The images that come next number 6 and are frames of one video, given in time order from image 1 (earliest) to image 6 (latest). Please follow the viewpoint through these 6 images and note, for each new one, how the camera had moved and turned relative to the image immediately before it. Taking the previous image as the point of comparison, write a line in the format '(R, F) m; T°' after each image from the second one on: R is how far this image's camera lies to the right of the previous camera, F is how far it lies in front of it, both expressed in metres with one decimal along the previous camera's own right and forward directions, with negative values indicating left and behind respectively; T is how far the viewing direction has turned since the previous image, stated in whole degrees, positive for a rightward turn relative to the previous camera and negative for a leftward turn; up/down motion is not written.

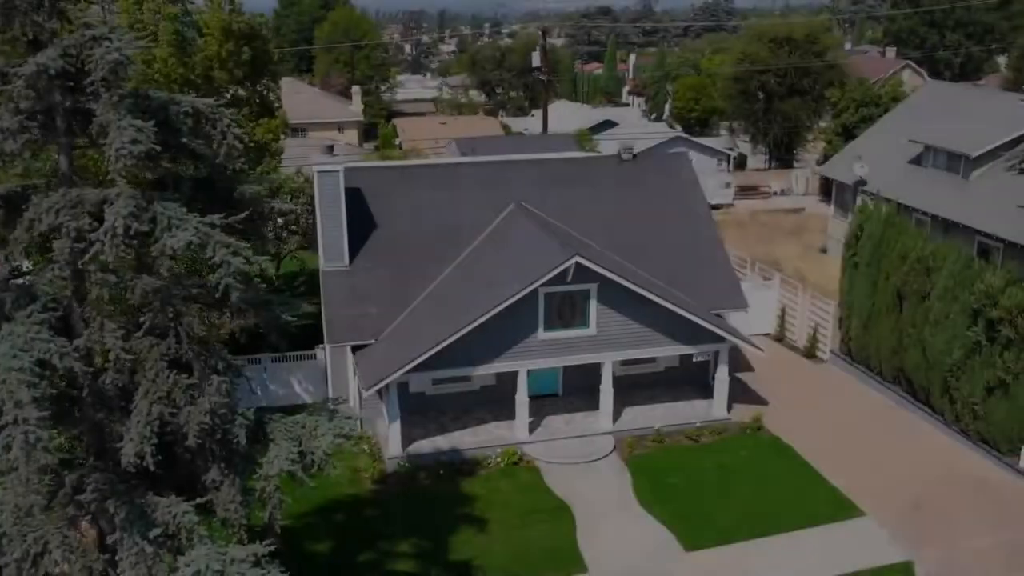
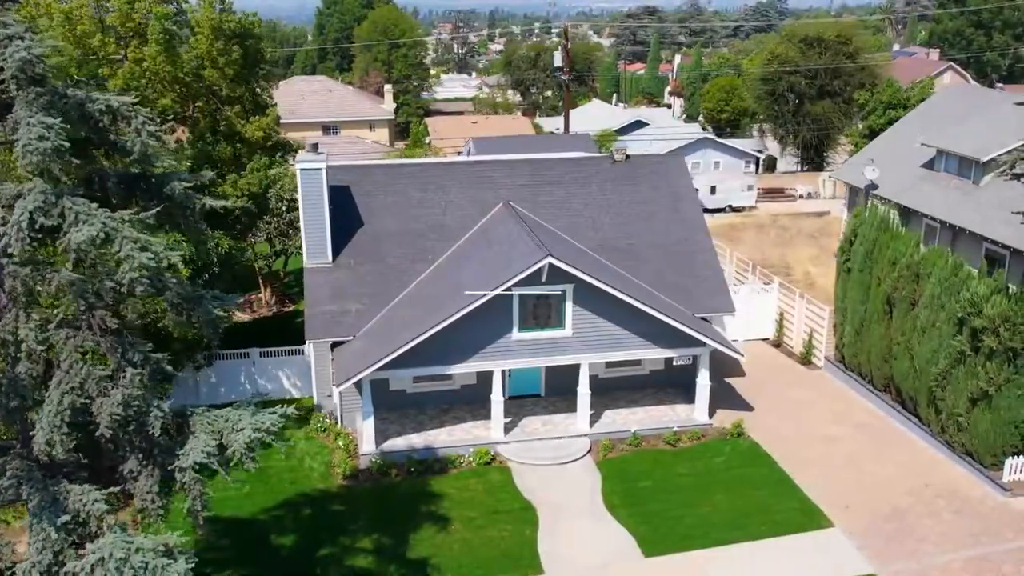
(+1.6, +0.1) m; -3°
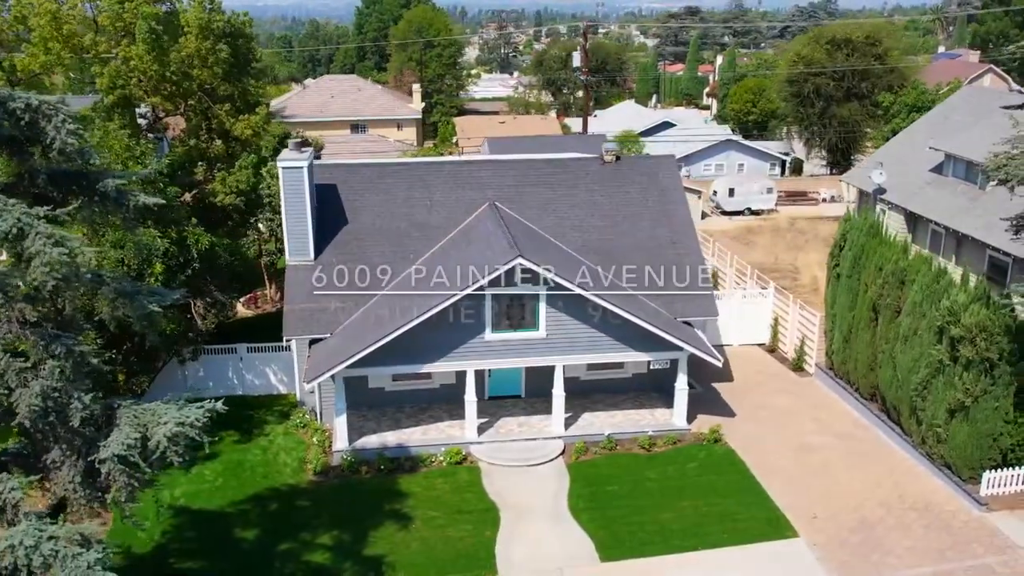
(+1.5, +0.1) m; -3°
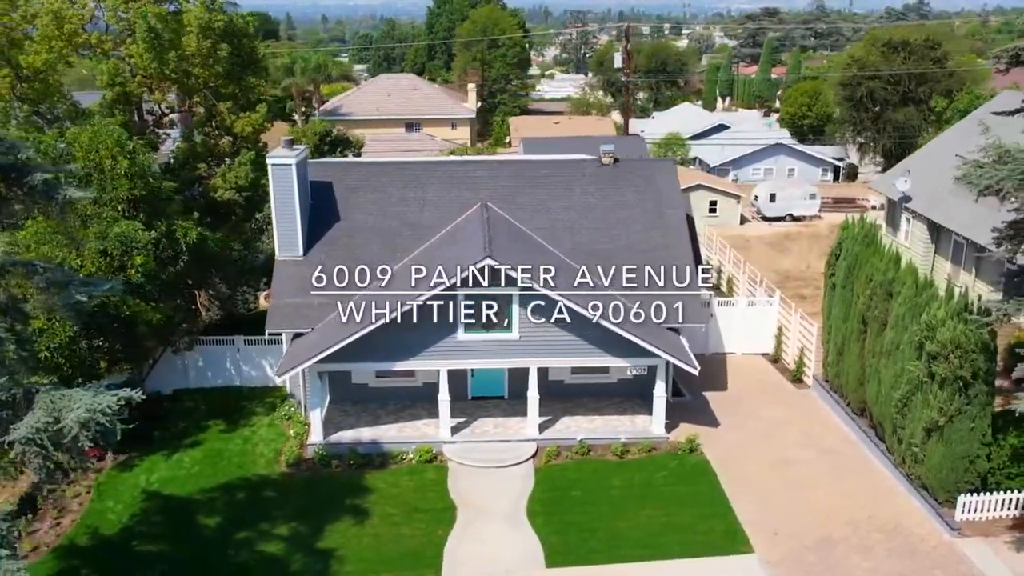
(+2.2, +0.1) m; -5°
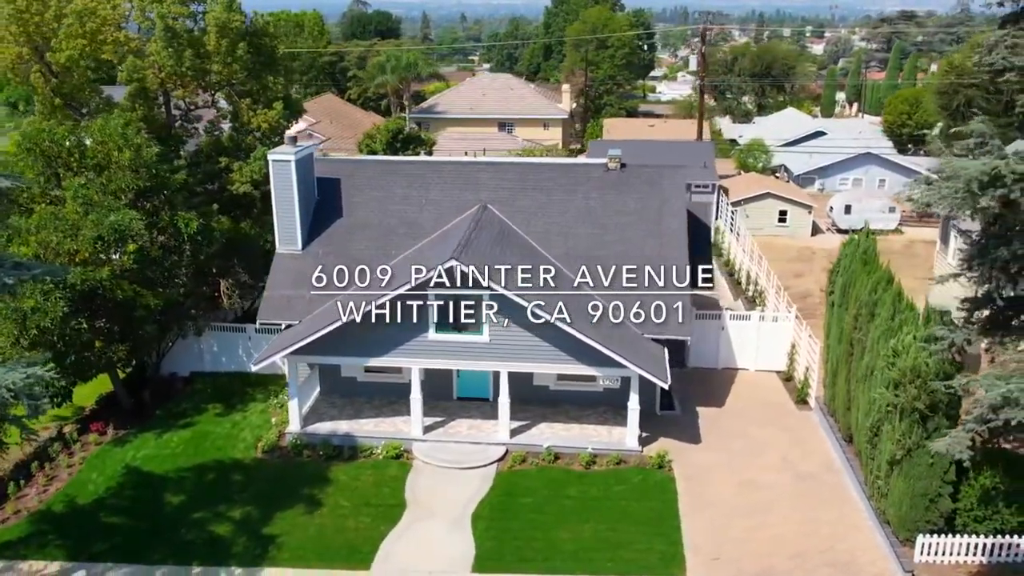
(+3.4, +0.3) m; -8°
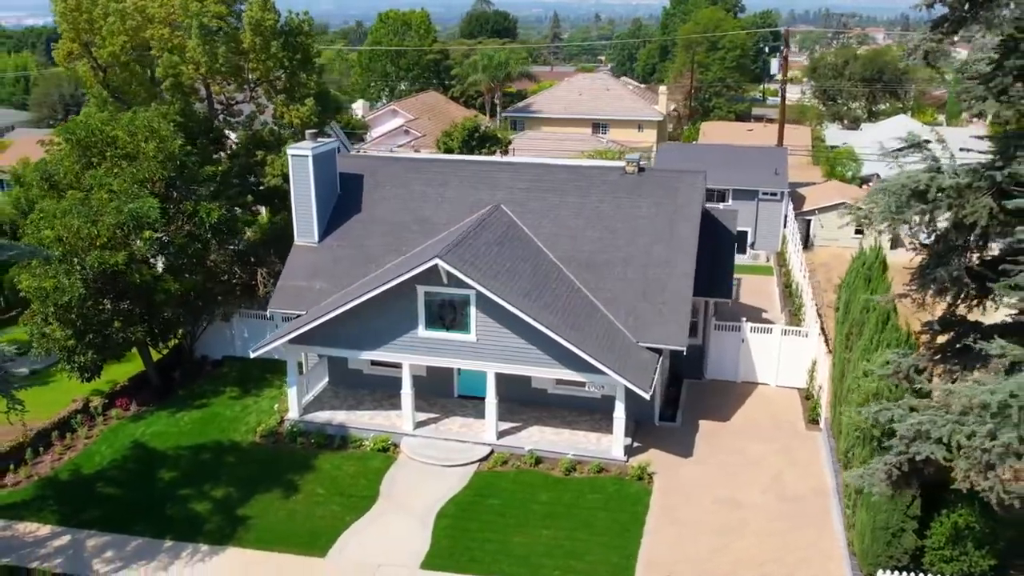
(+2.9, +0.3) m; -8°
